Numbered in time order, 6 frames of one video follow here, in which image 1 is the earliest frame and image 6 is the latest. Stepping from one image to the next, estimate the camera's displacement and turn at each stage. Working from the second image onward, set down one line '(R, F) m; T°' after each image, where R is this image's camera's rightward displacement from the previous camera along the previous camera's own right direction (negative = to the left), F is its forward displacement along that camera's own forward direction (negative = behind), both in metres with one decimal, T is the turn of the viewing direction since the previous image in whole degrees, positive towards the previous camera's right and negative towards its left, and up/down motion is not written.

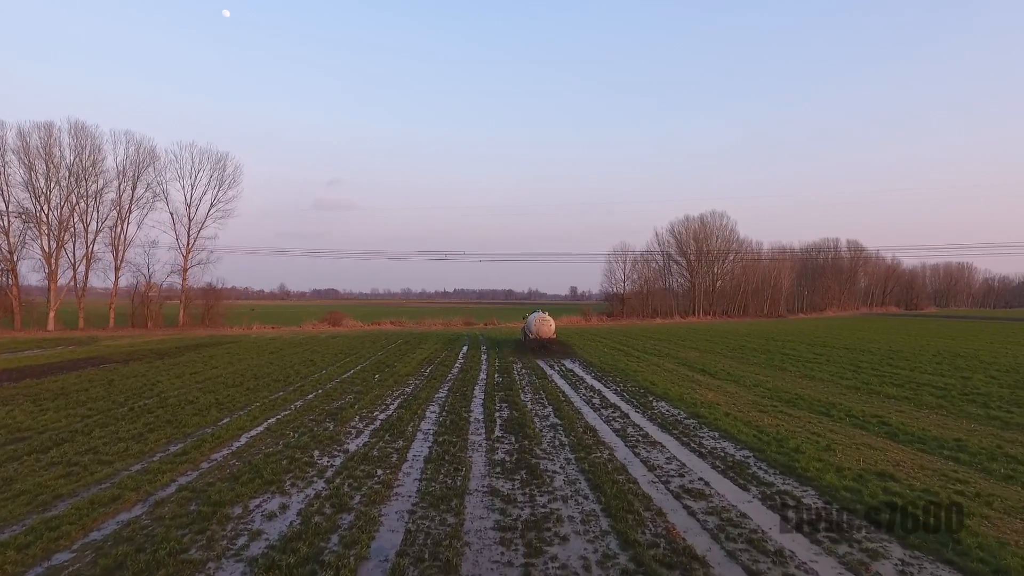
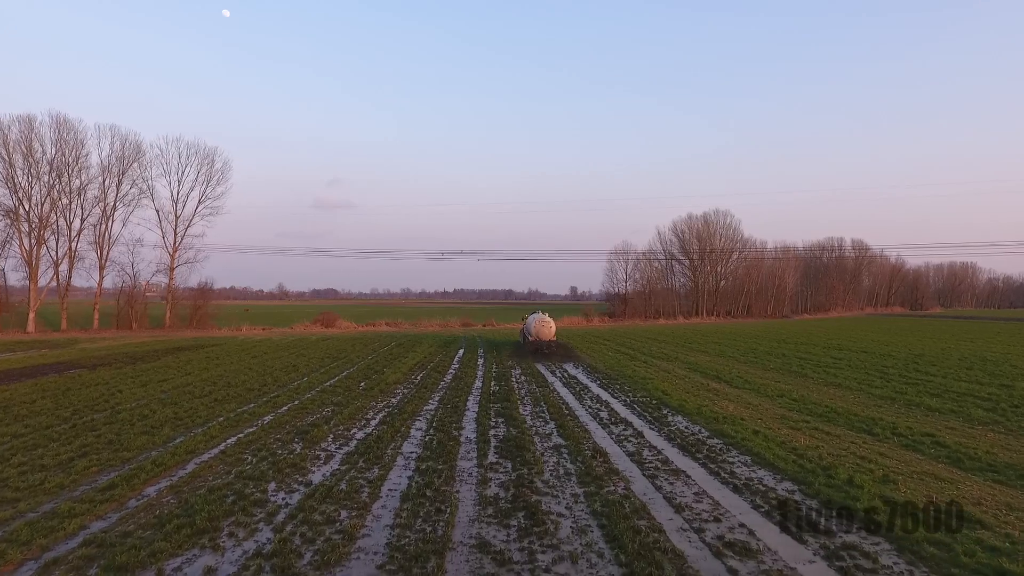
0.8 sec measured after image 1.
(+0.1, +1.6) m; 0°
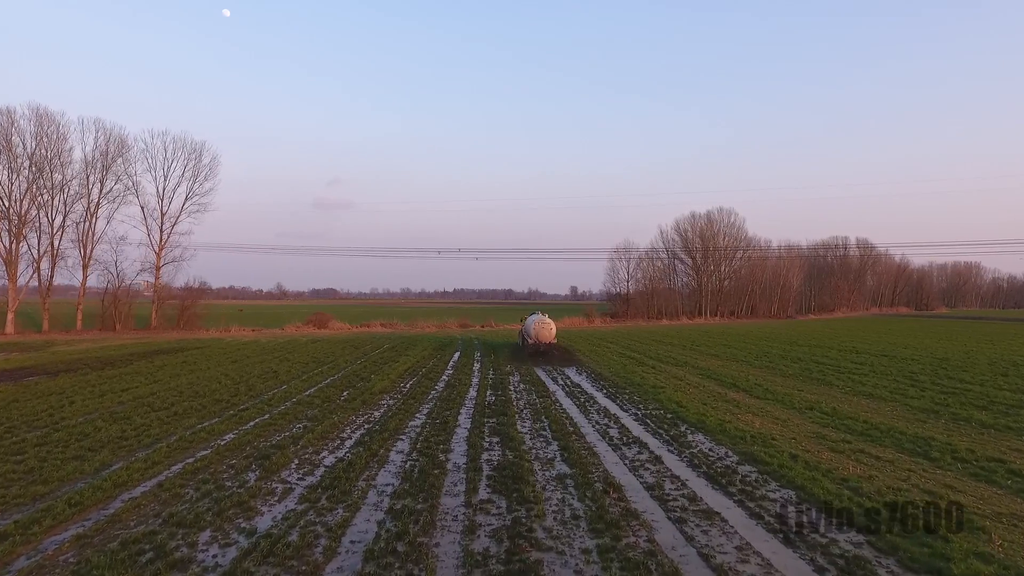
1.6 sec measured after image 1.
(+0.1, +1.5) m; 0°
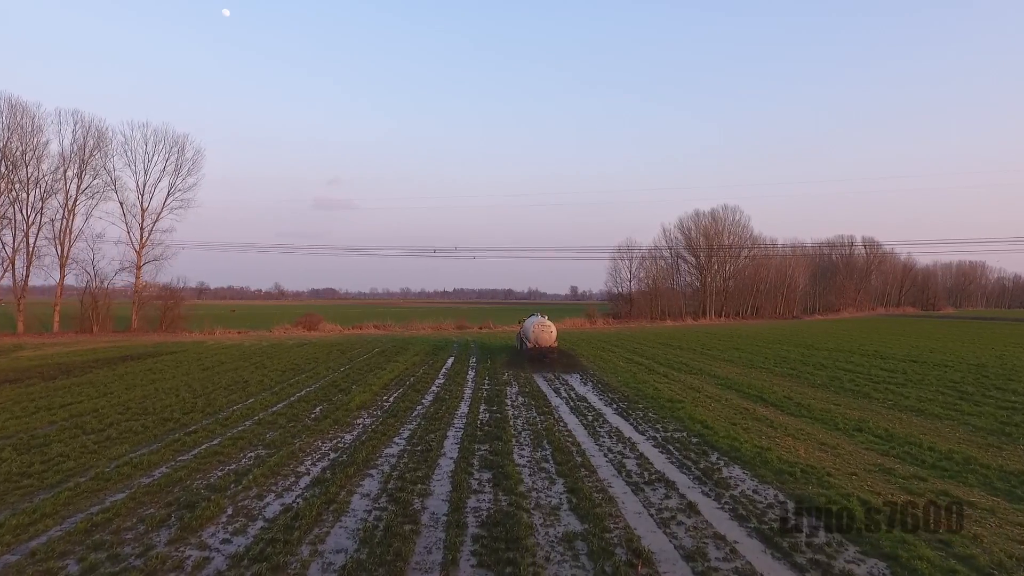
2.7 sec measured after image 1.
(+0.1, +1.9) m; 0°
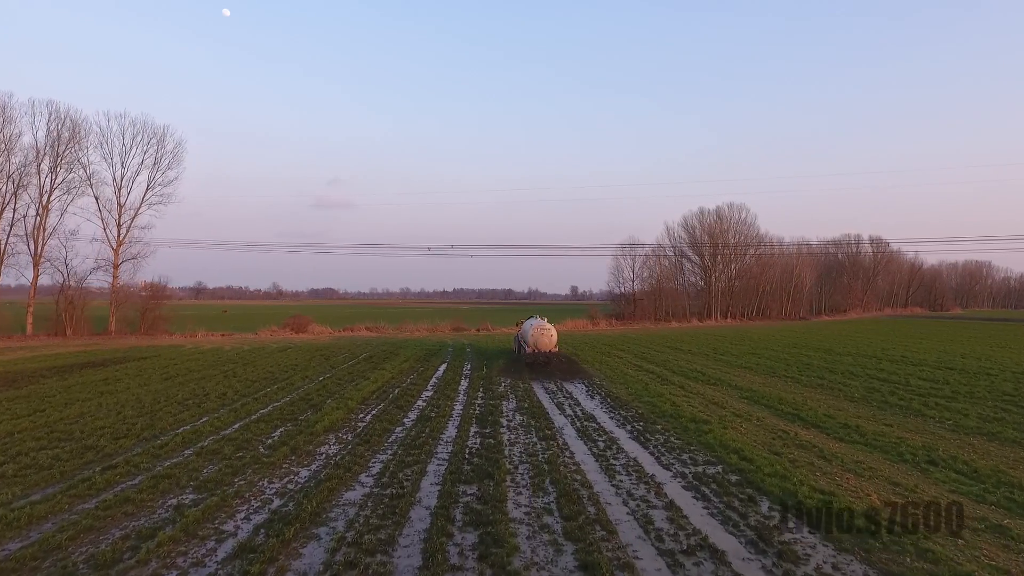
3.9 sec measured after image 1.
(+0.1, +2.1) m; 0°
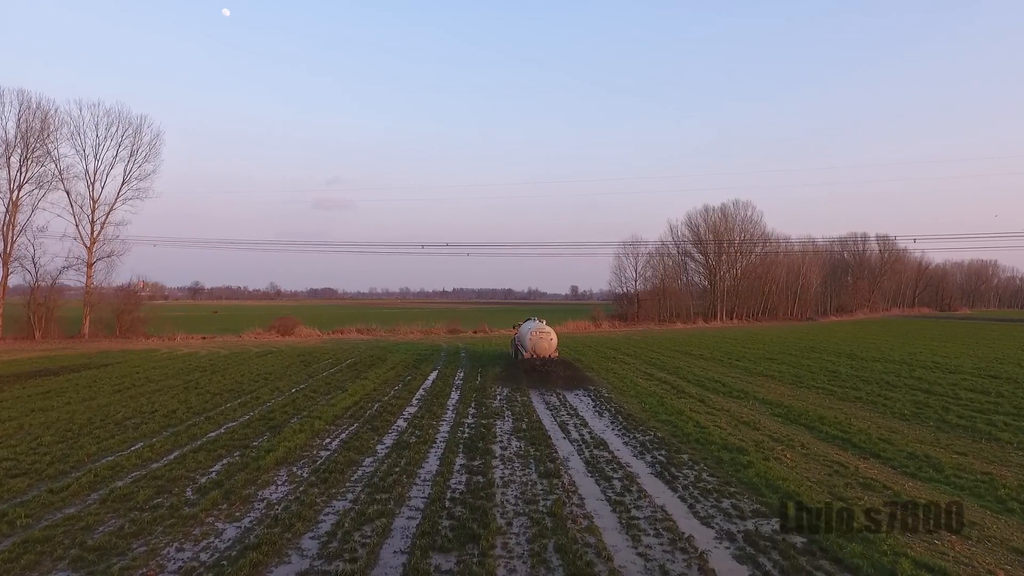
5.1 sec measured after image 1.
(+0.1, +2.1) m; 0°
